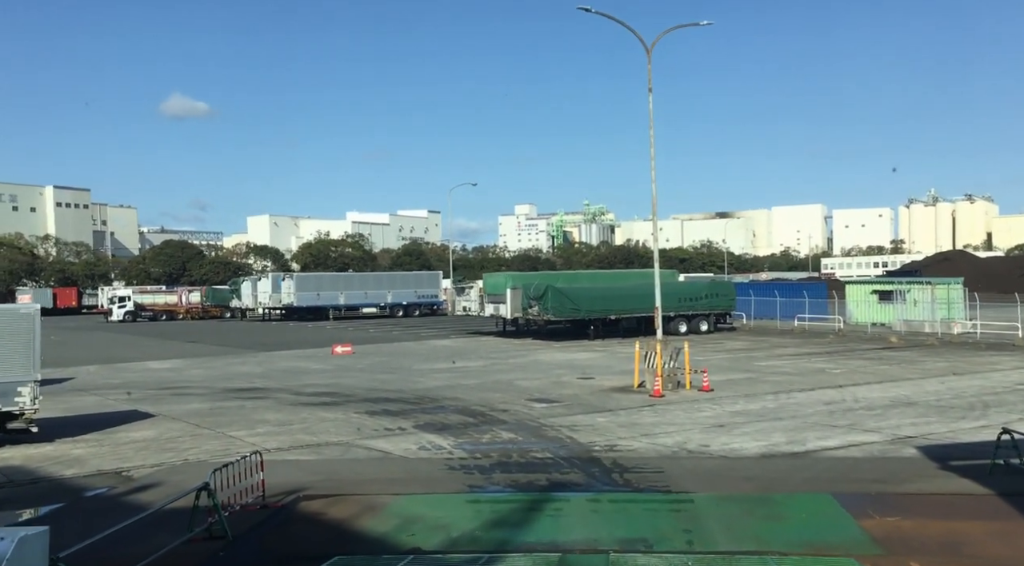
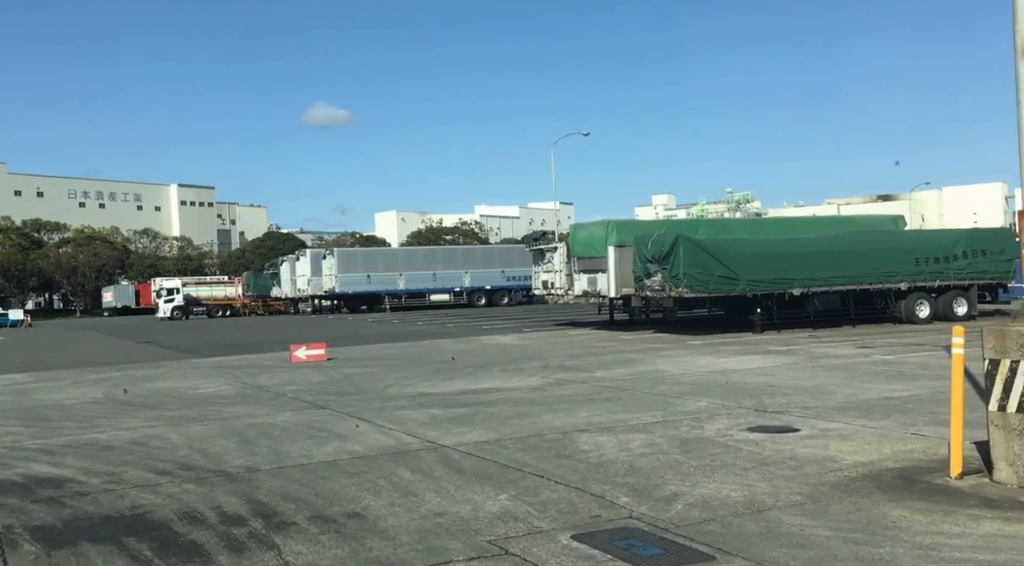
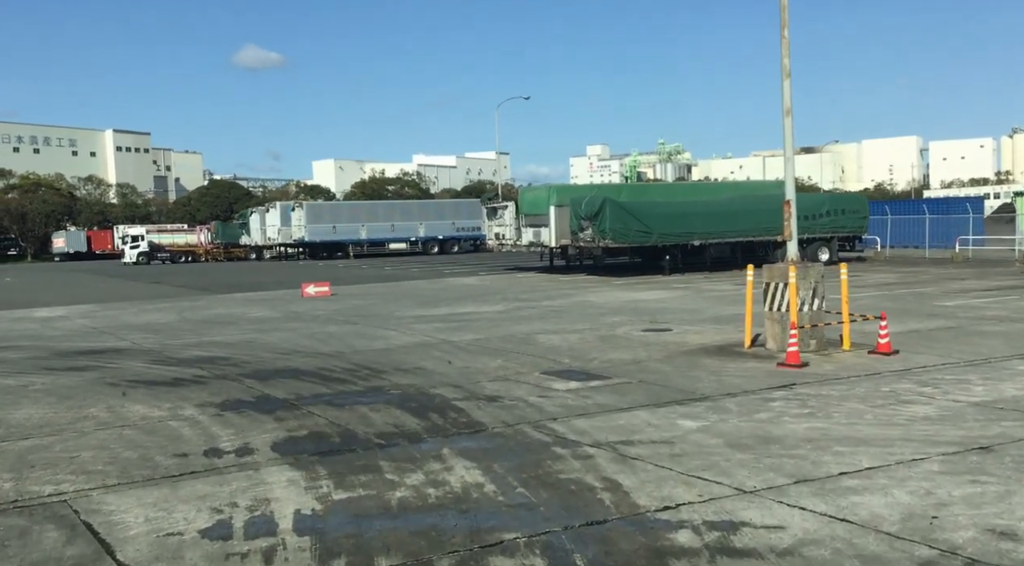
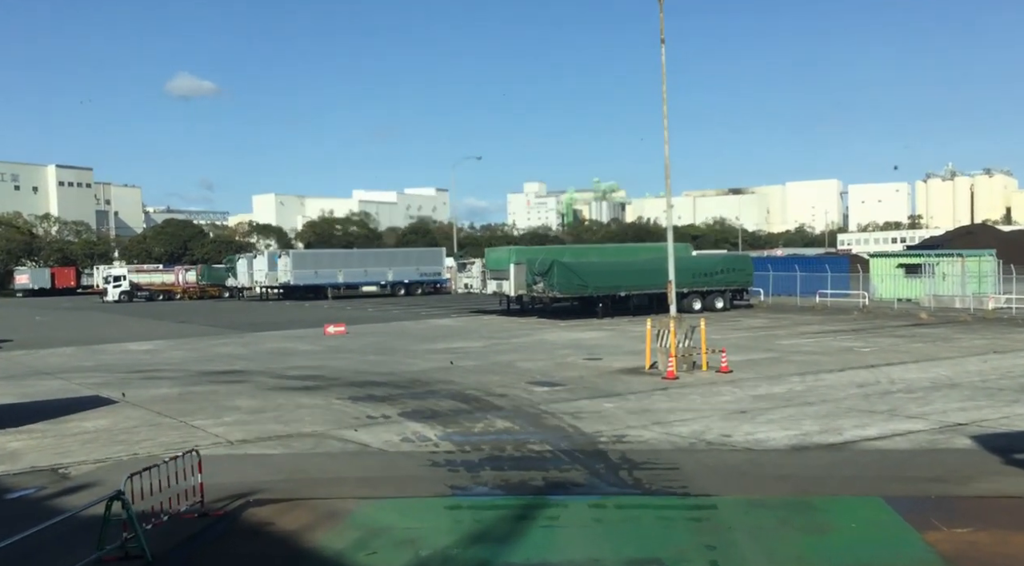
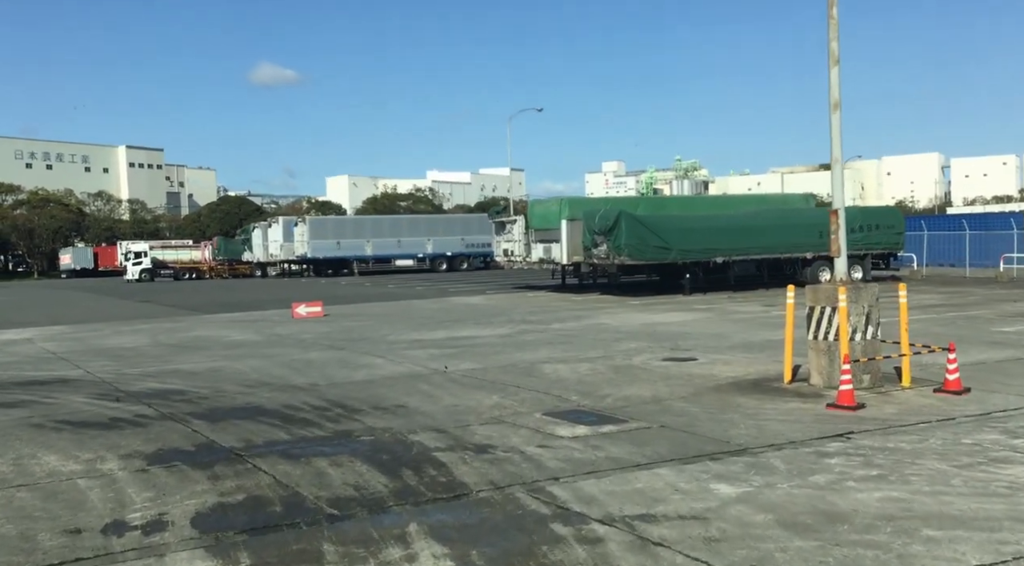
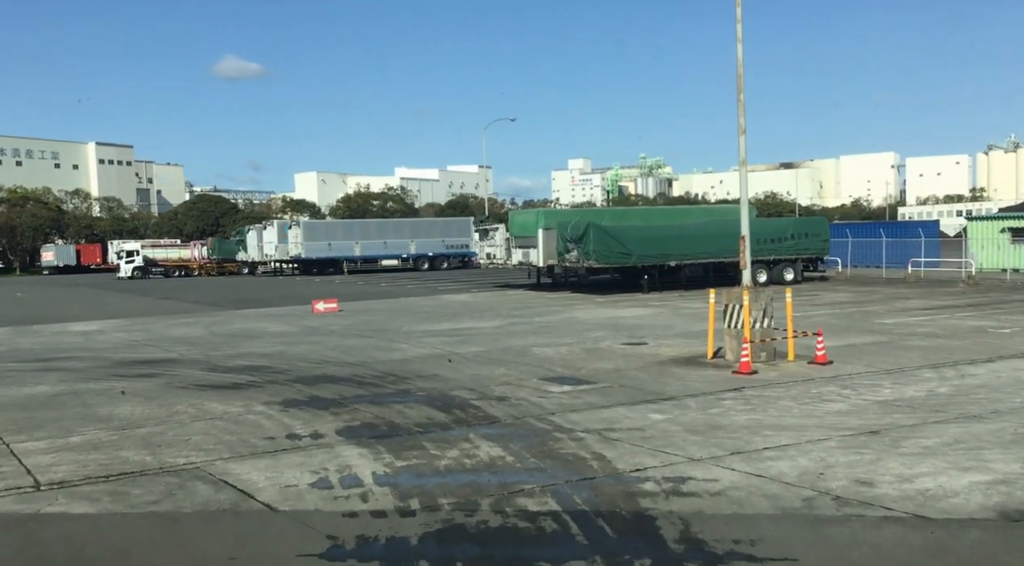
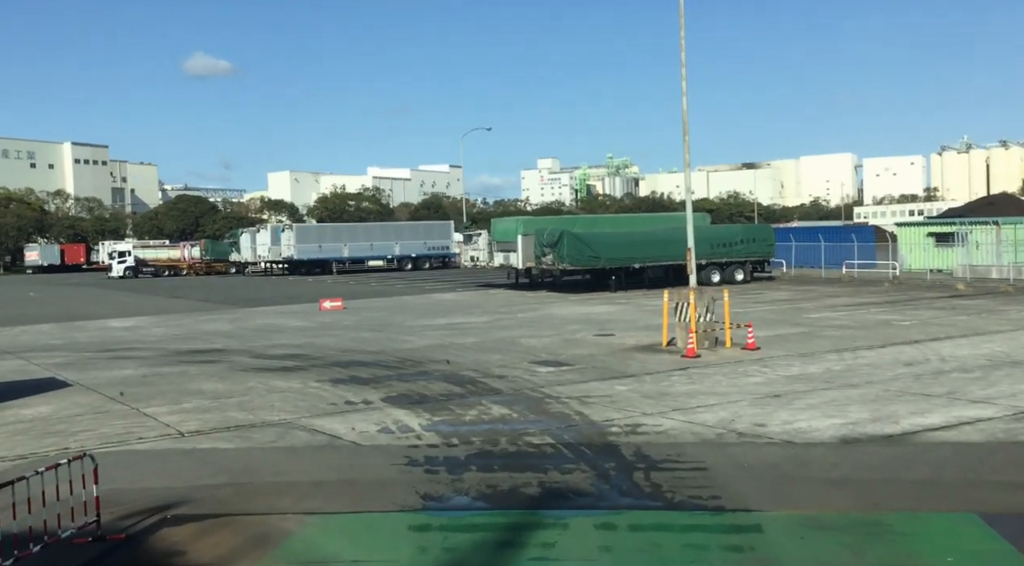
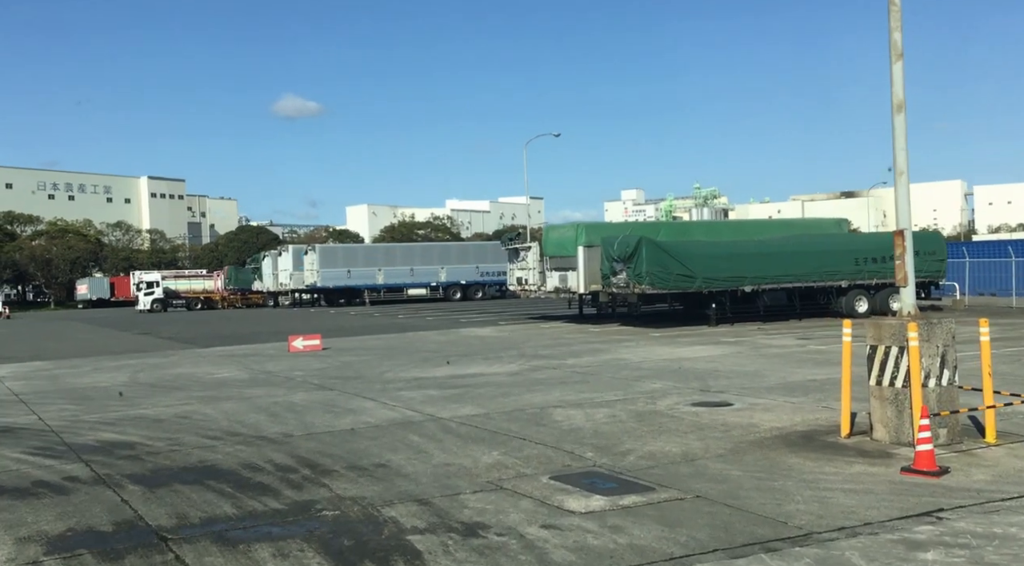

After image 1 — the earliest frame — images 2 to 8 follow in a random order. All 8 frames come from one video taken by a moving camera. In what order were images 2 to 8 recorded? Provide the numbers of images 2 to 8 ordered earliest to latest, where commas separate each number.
4, 7, 6, 3, 5, 8, 2
